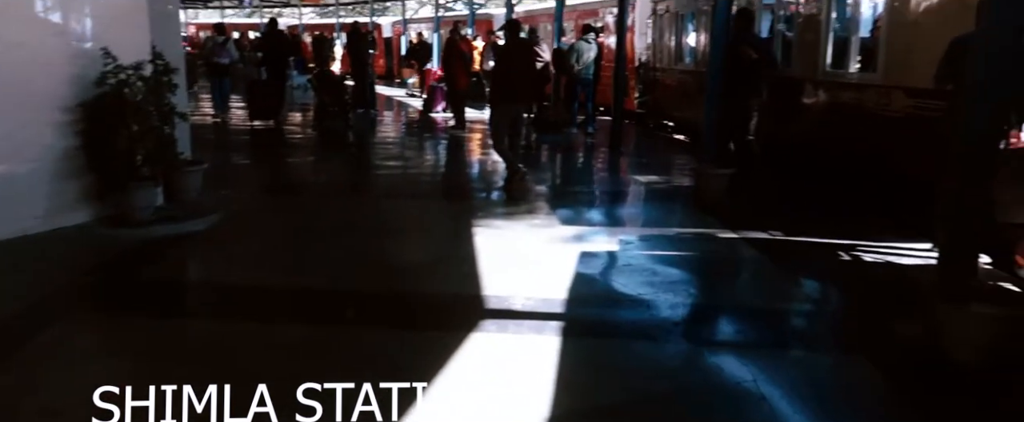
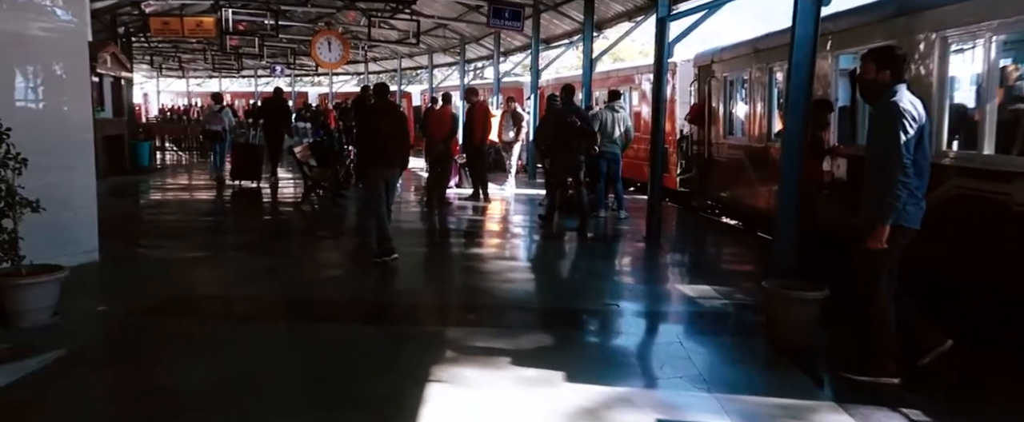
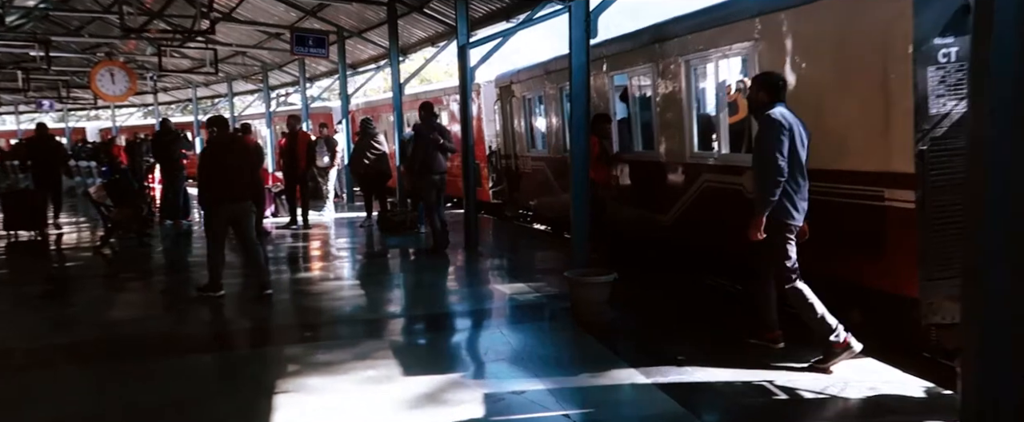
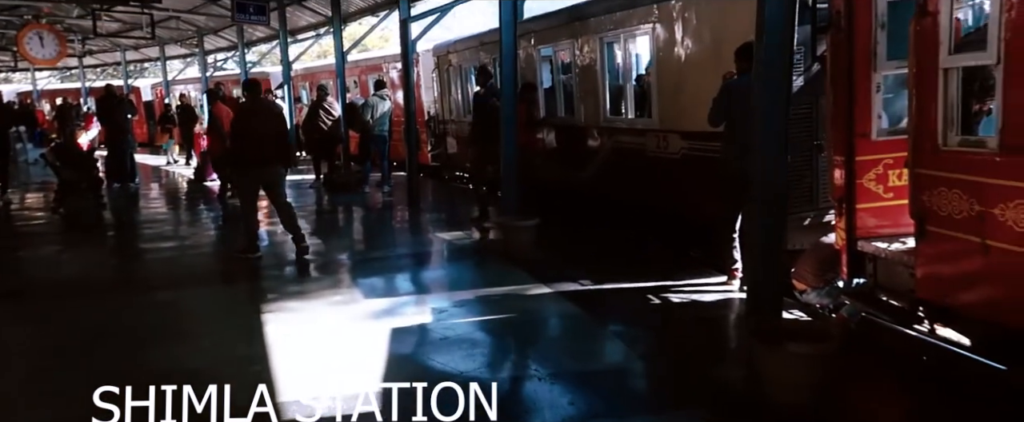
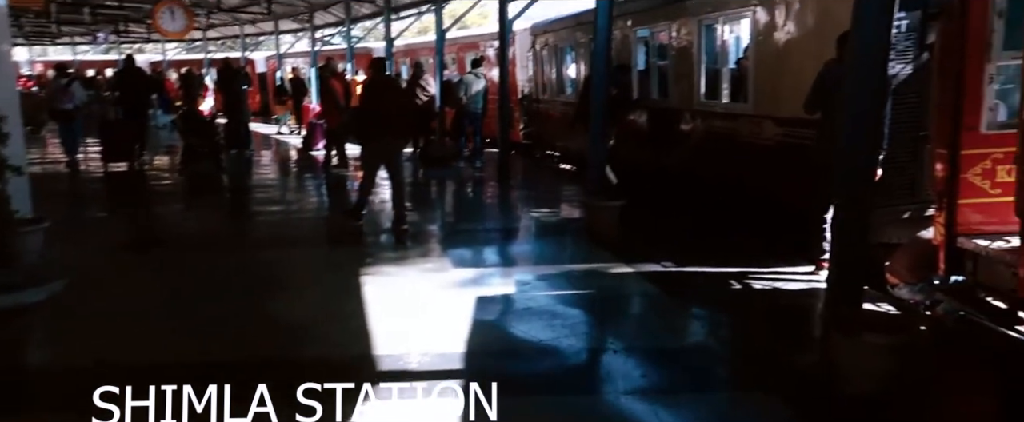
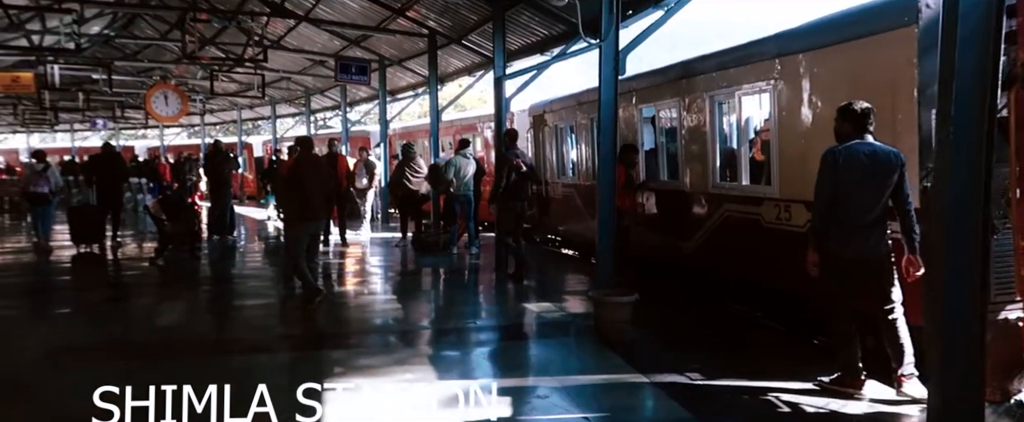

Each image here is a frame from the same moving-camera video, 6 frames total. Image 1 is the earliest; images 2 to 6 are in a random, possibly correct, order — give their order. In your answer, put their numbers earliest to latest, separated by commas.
5, 4, 6, 3, 2
